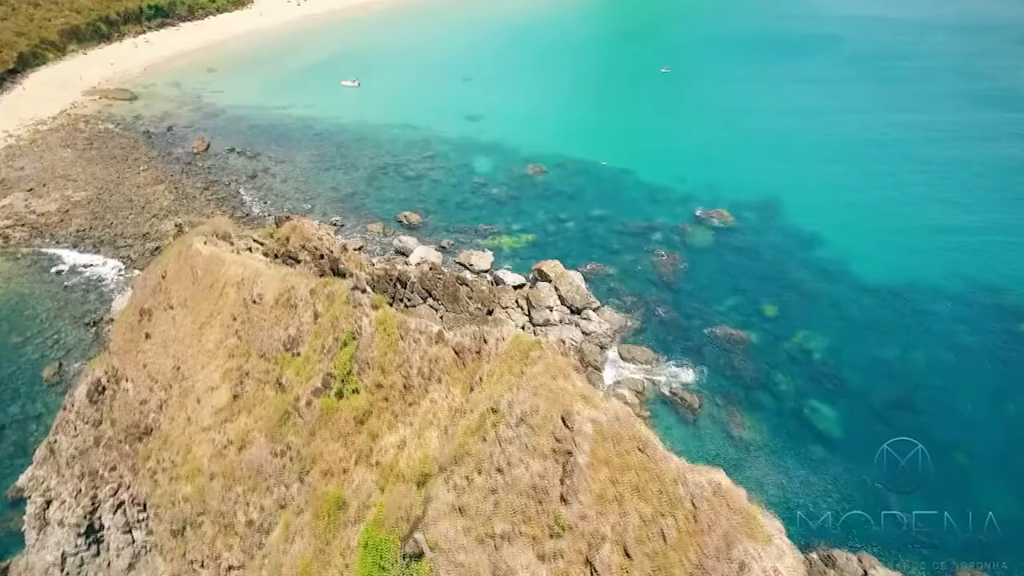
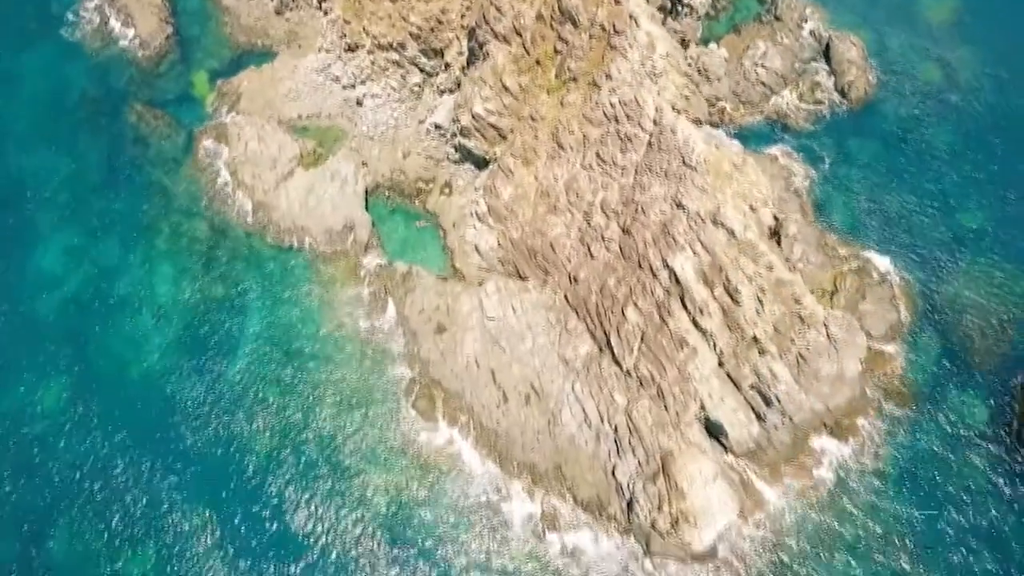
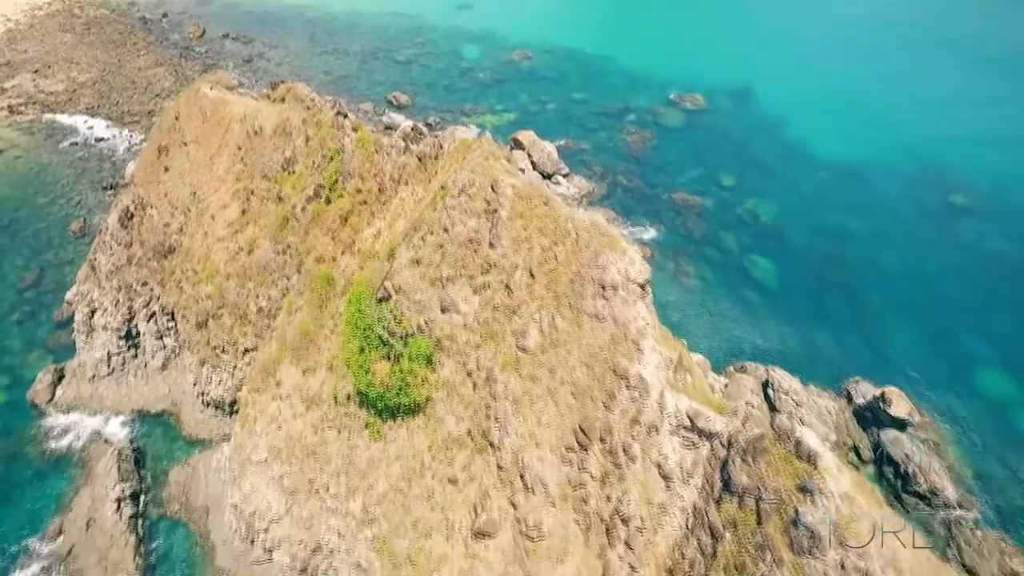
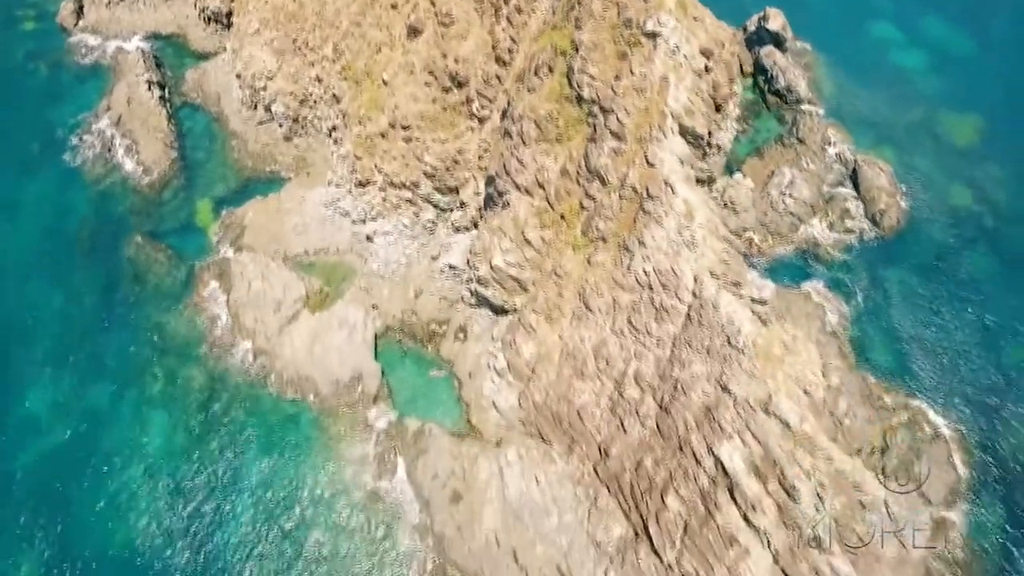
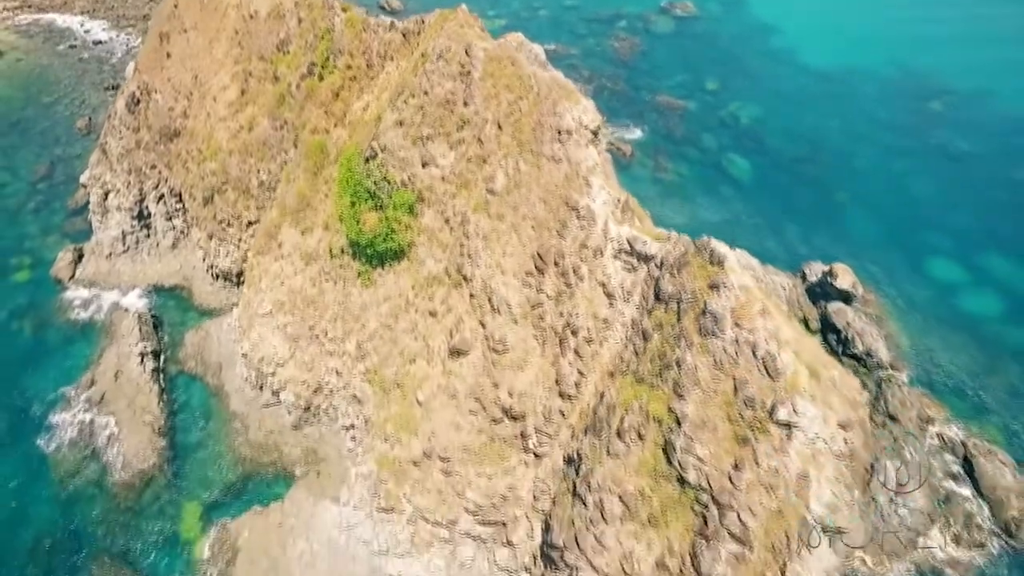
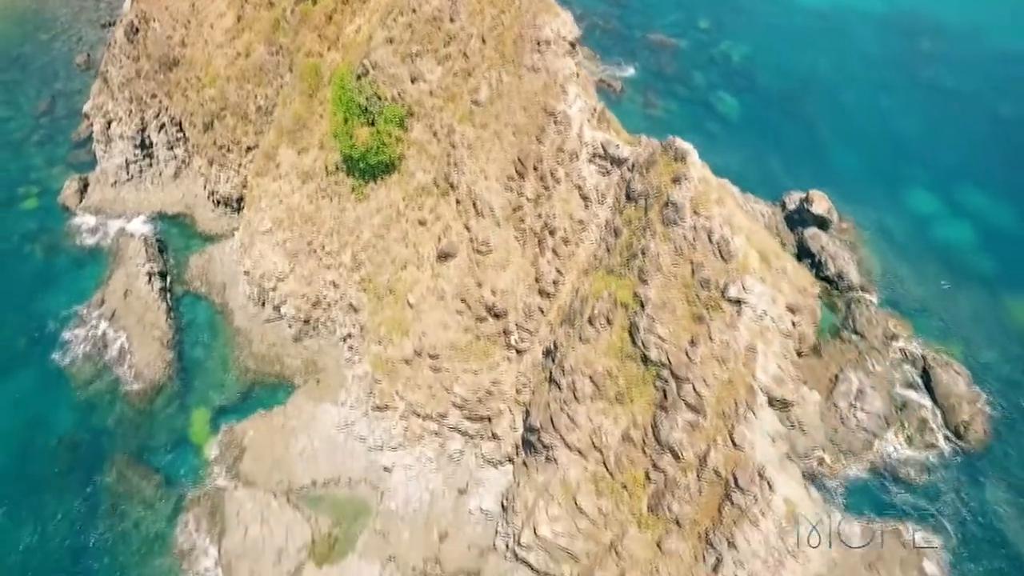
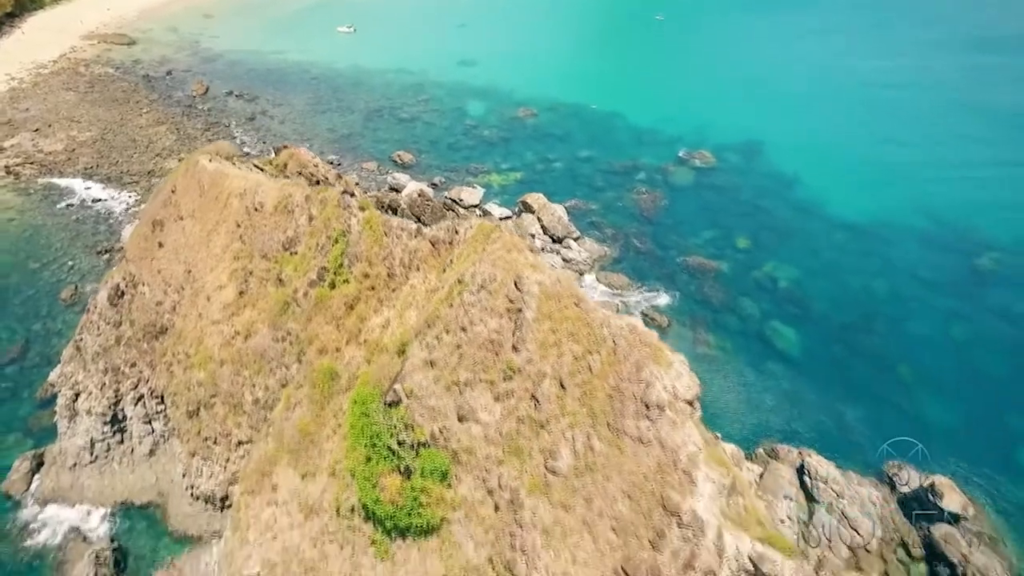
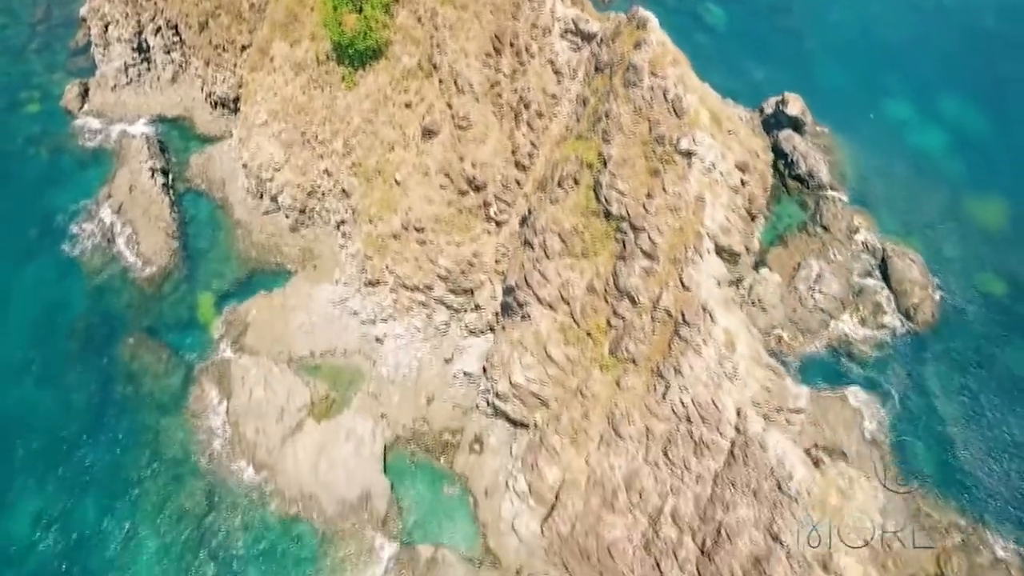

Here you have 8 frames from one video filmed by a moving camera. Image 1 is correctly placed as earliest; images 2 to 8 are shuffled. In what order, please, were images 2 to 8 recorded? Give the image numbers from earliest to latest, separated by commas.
7, 3, 5, 6, 8, 4, 2
